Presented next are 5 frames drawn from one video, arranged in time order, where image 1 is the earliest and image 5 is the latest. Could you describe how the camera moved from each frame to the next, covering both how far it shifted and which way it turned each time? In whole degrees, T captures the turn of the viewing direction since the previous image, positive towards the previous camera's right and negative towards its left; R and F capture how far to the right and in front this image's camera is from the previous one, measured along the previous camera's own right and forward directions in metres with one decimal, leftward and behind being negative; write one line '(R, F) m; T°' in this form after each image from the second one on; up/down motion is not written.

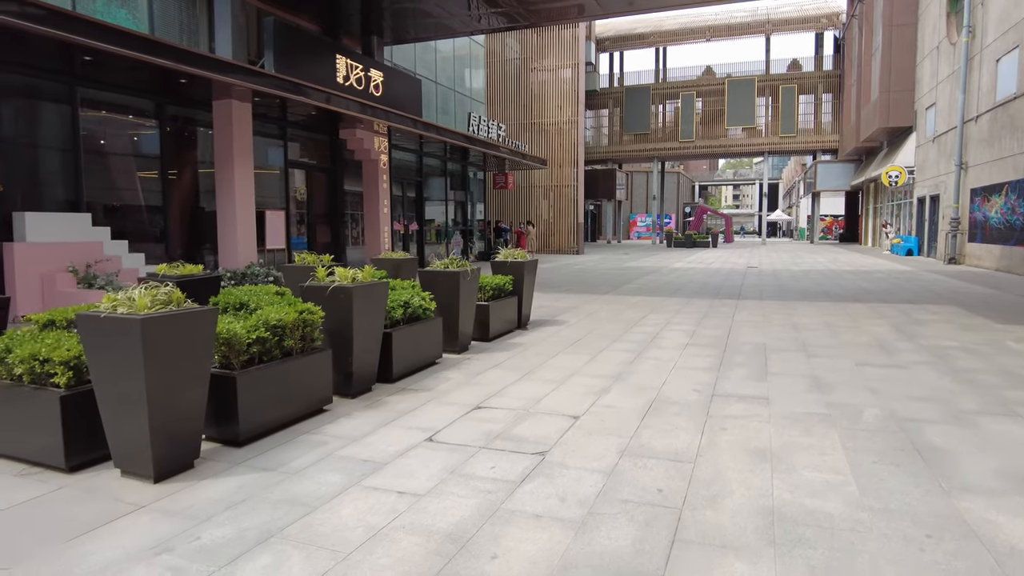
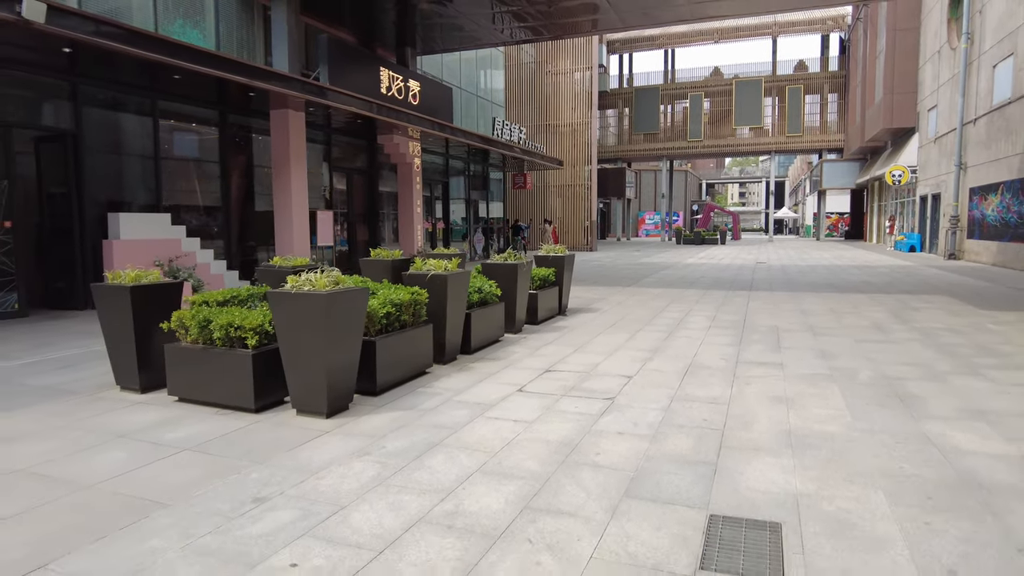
(-0.5, -1.1) m; 0°
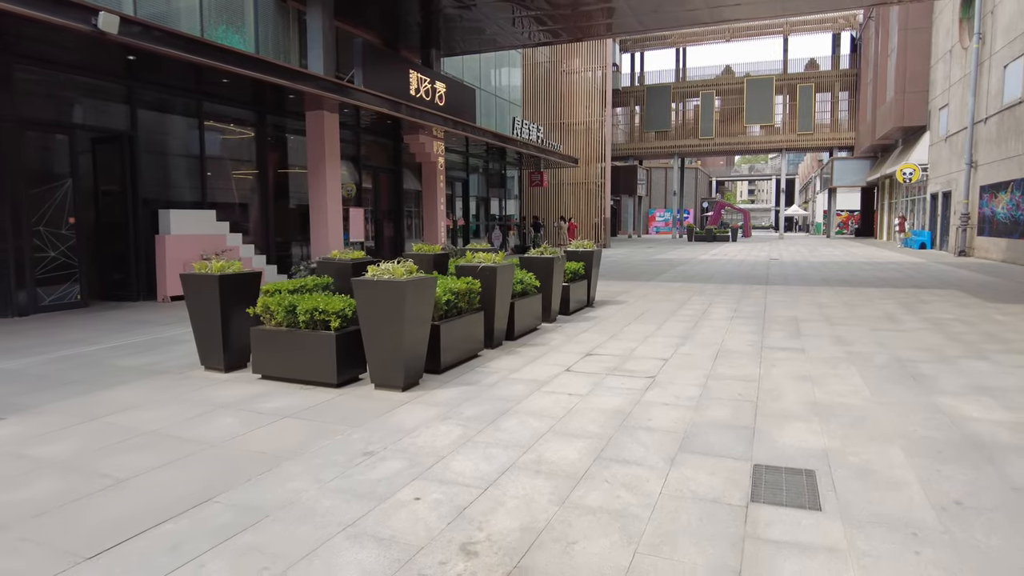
(-0.3, -0.5) m; -1°
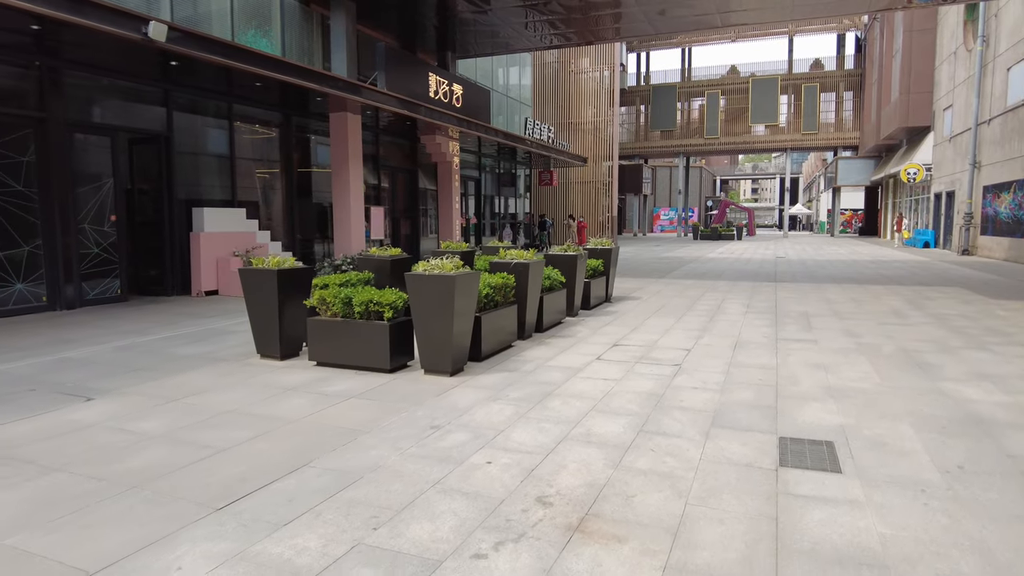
(-0.3, -0.4) m; 0°
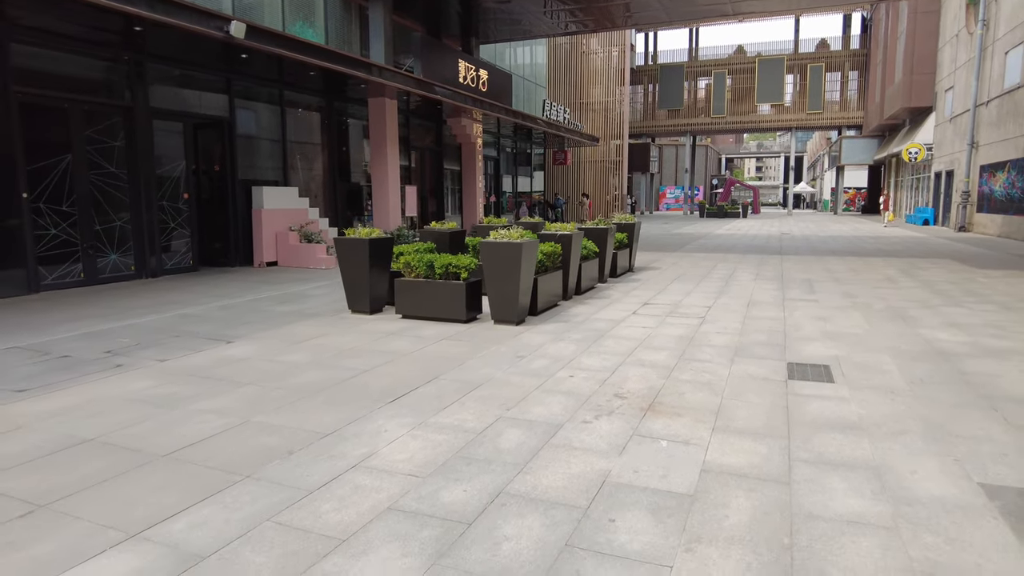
(-0.5, -1.2) m; 0°
